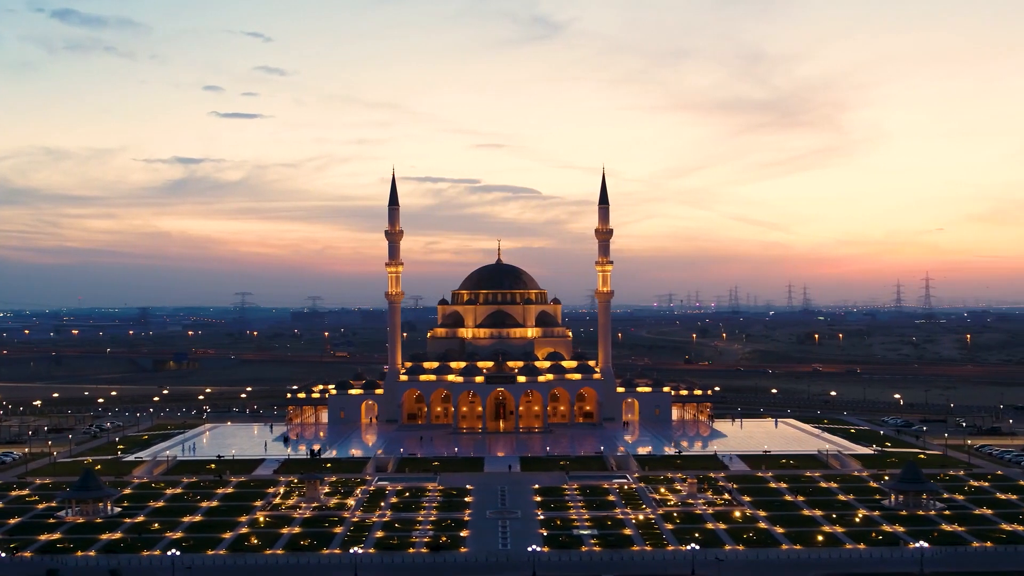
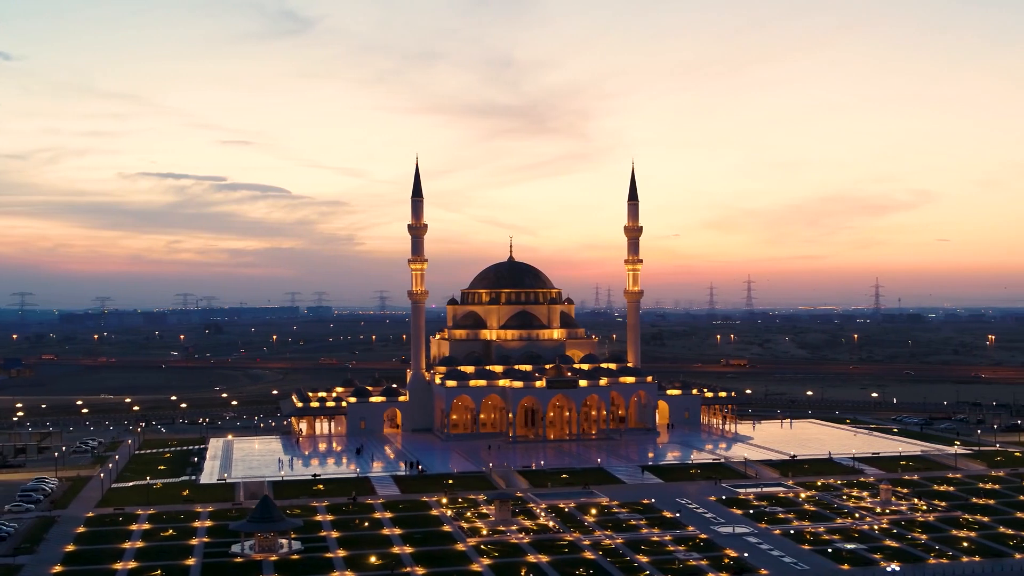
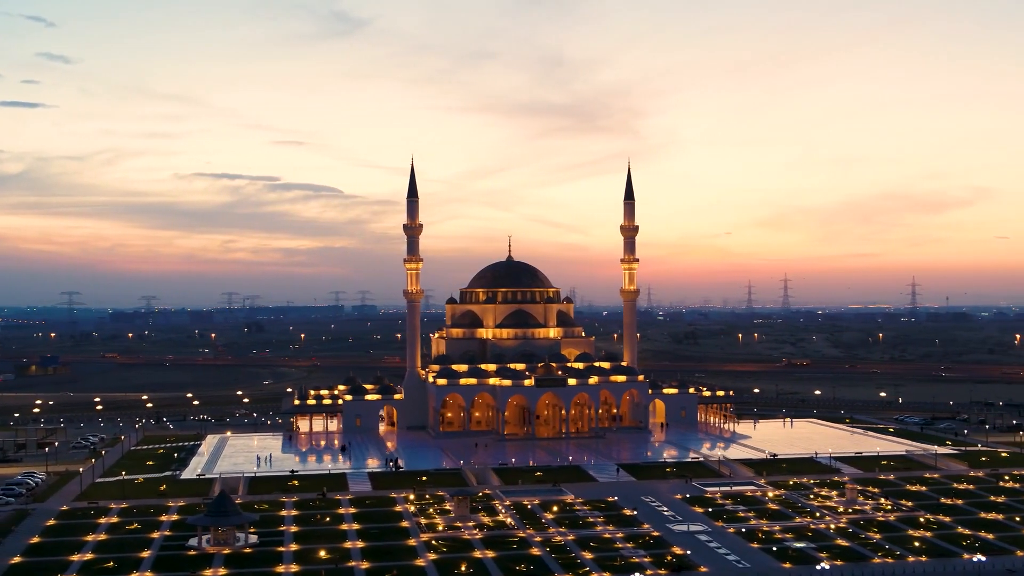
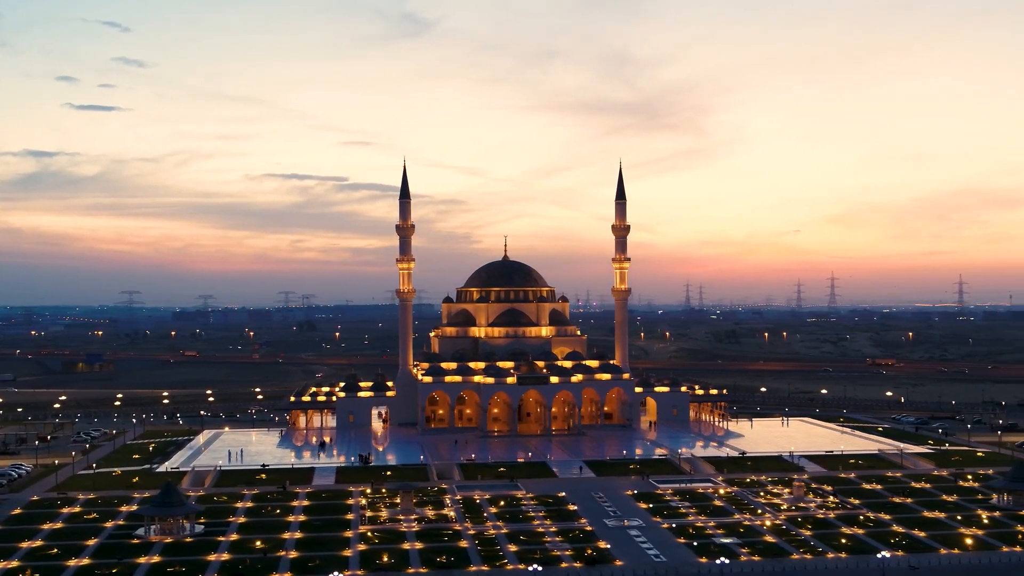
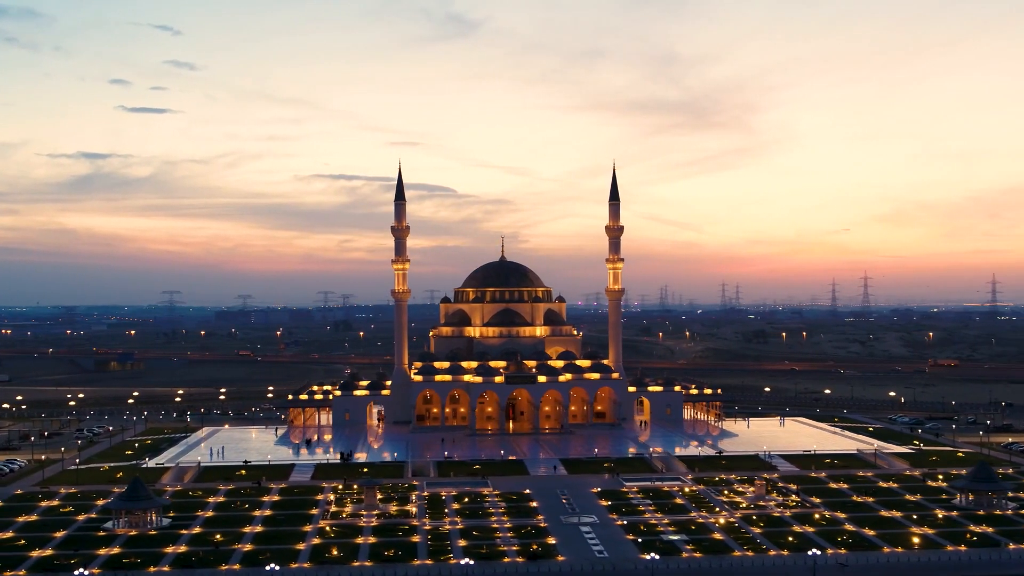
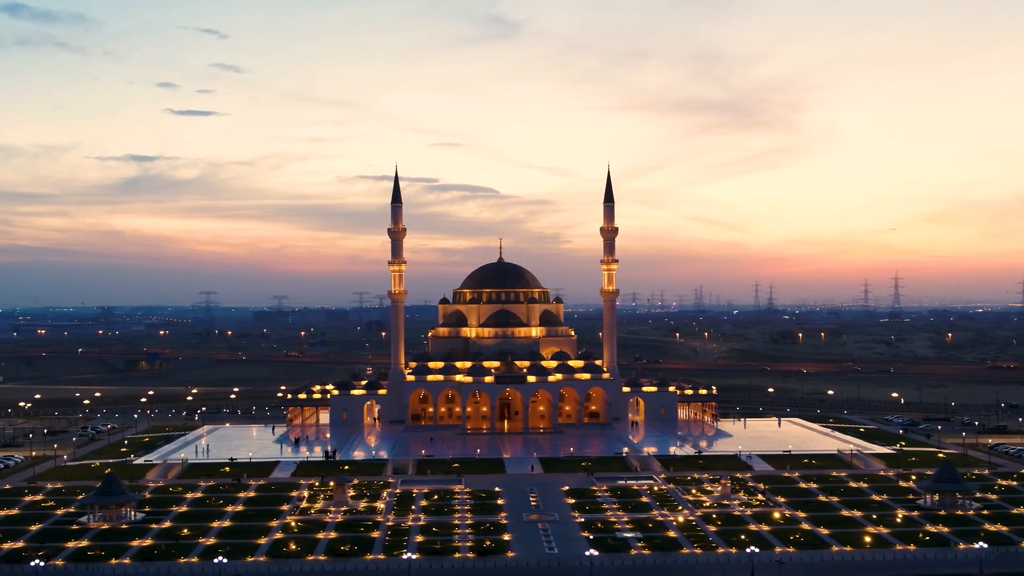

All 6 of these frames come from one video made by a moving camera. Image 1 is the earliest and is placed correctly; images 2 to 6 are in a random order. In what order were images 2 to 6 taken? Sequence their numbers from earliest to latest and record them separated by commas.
6, 5, 4, 3, 2
